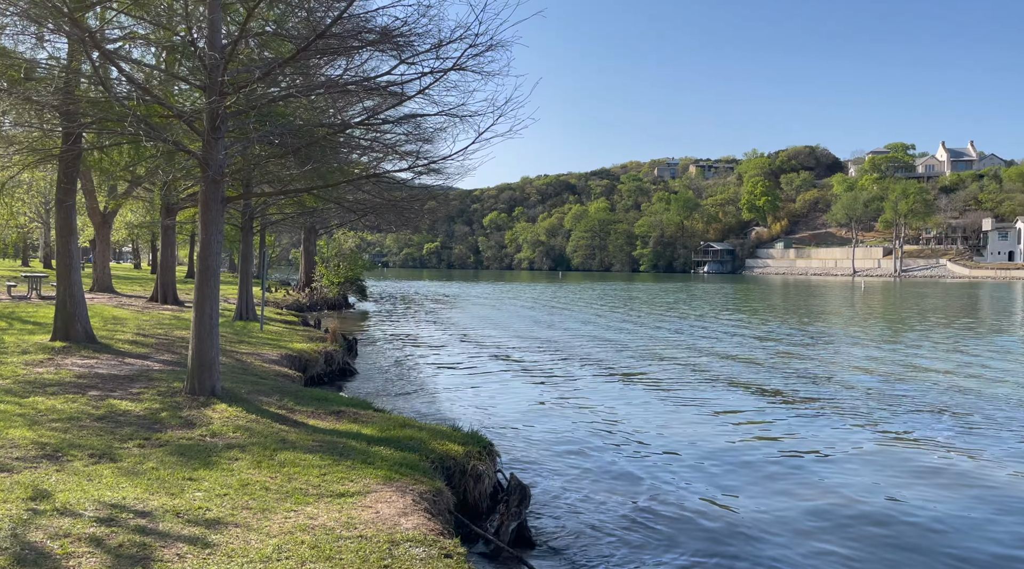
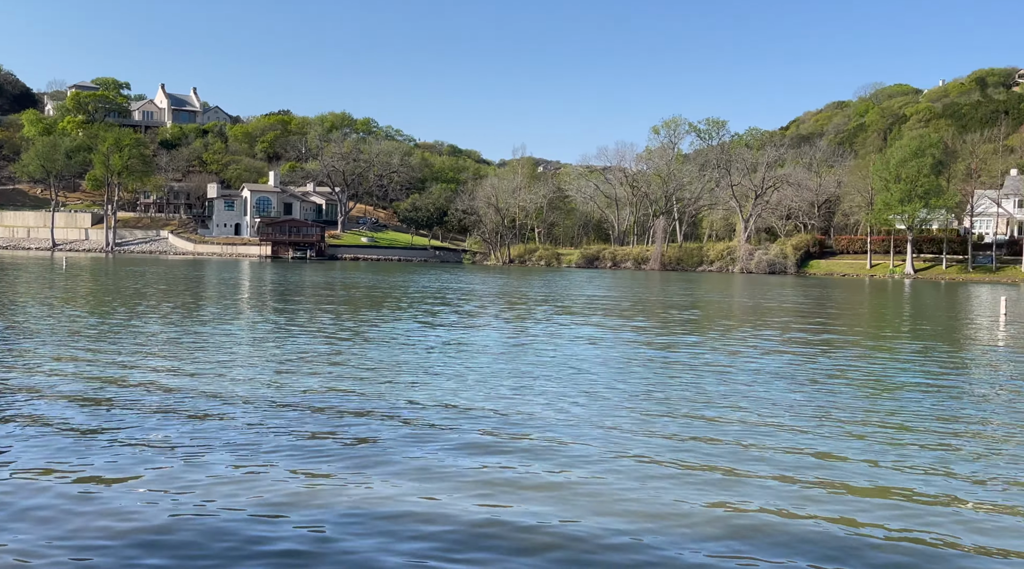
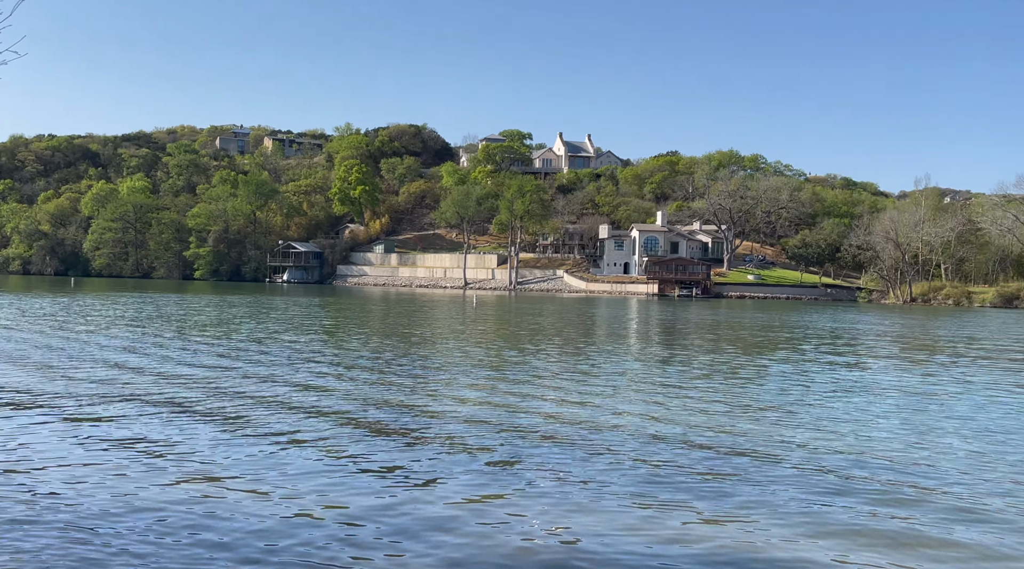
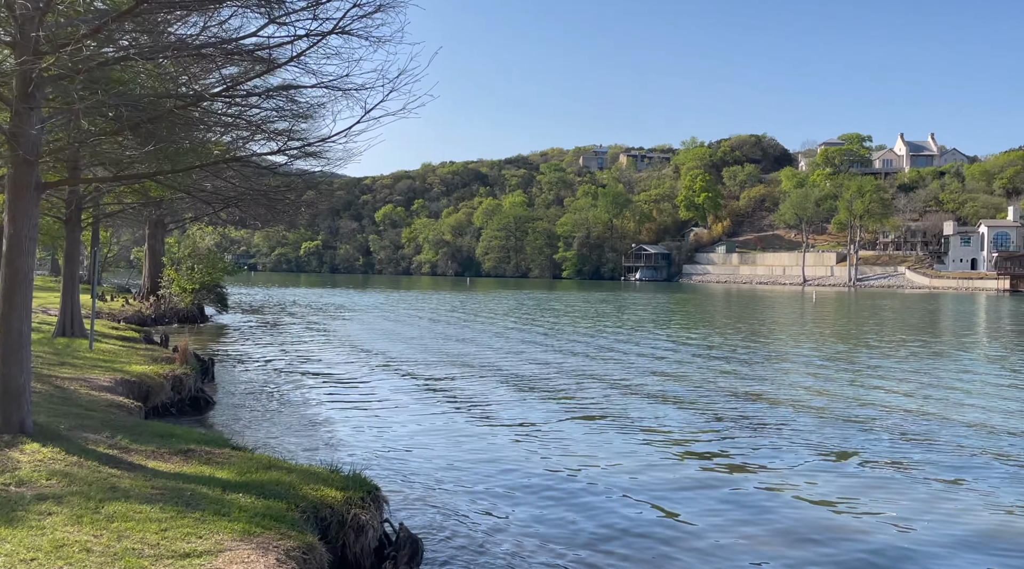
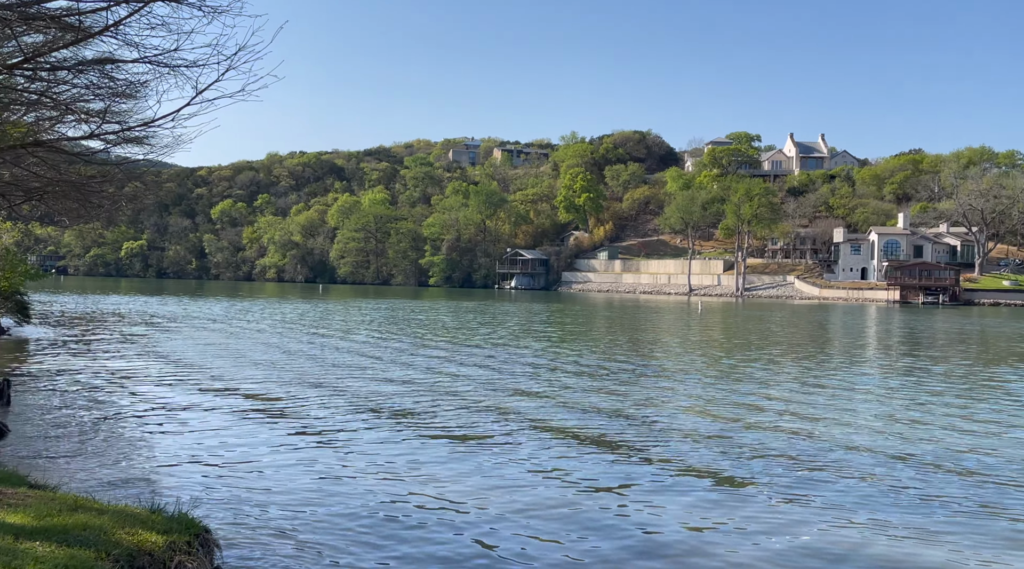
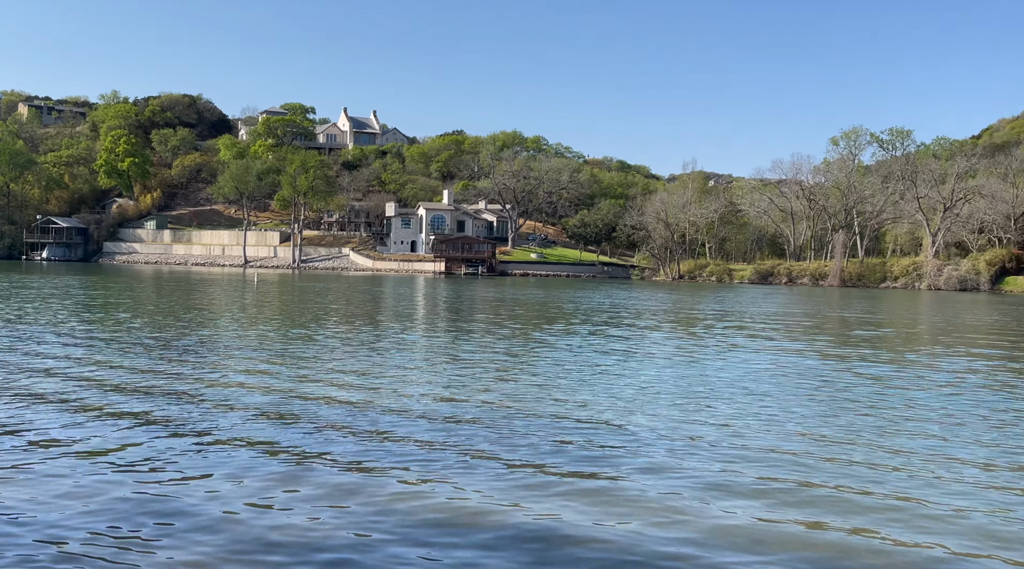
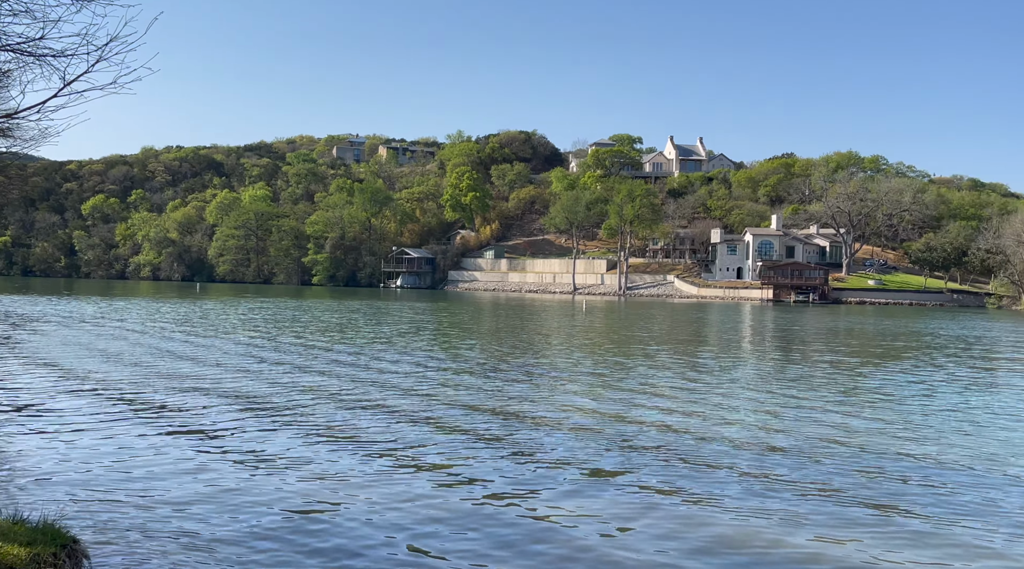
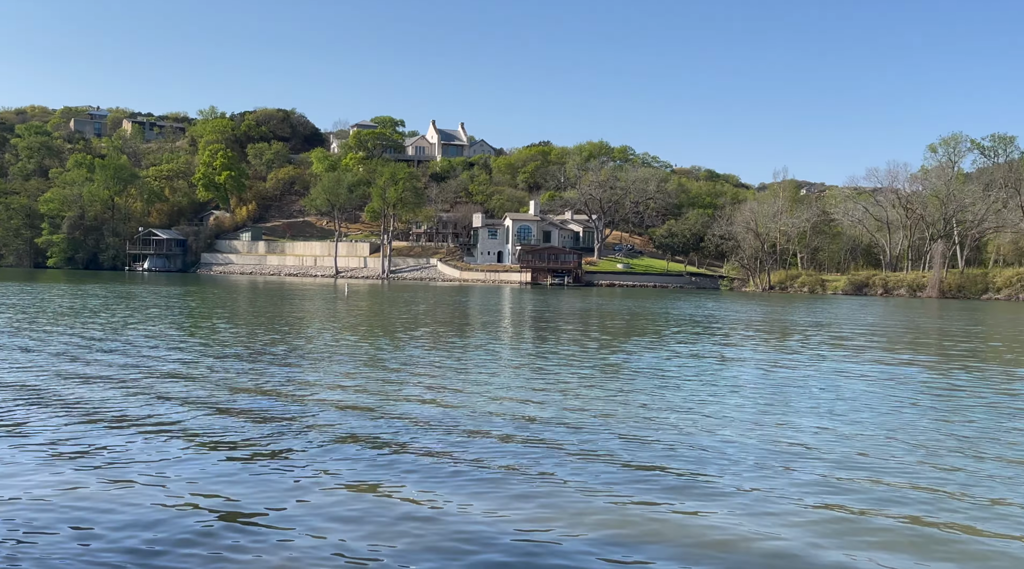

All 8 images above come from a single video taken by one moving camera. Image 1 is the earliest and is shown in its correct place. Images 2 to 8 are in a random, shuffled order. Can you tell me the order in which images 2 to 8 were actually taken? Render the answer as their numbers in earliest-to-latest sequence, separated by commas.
4, 5, 7, 3, 8, 6, 2
